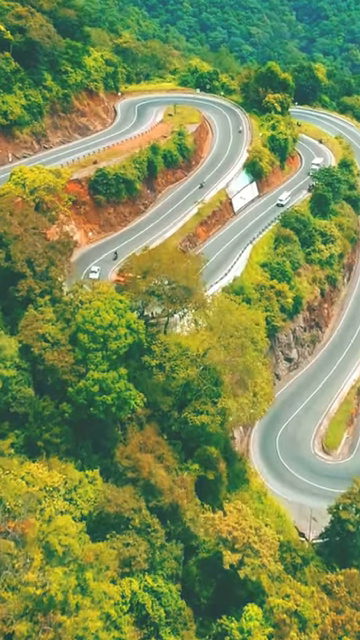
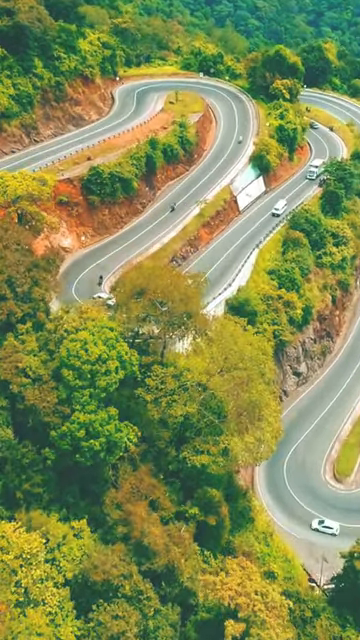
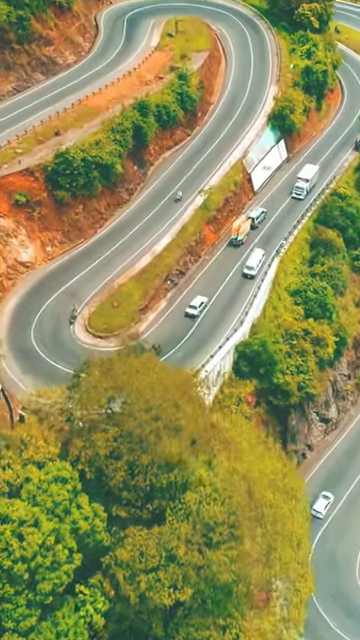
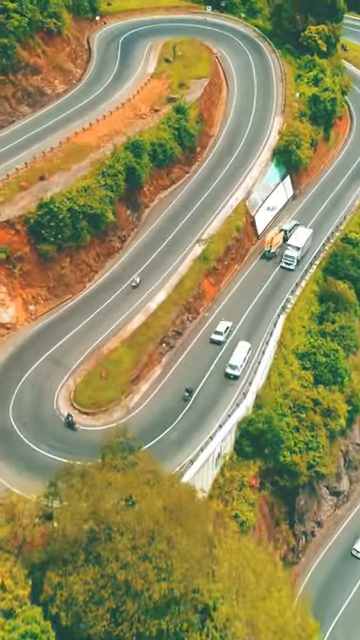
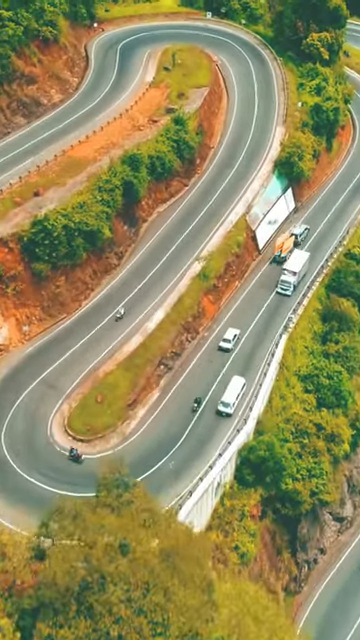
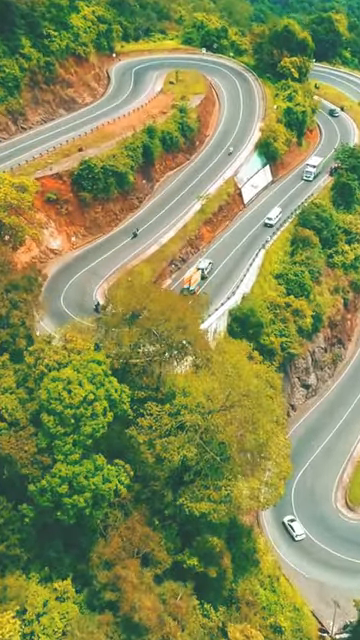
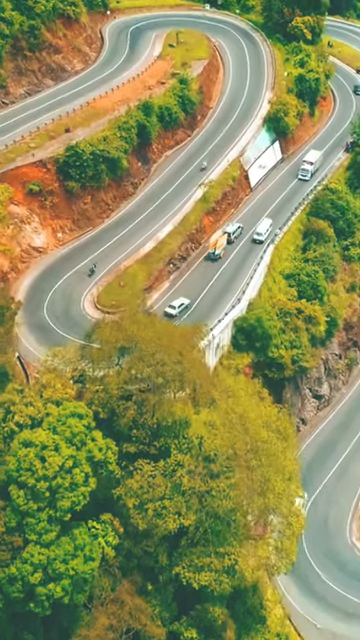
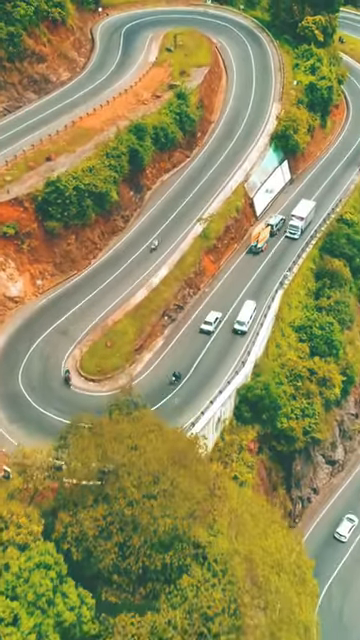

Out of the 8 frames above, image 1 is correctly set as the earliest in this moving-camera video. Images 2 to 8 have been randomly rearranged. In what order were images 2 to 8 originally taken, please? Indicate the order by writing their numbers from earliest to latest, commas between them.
2, 6, 7, 3, 8, 4, 5
